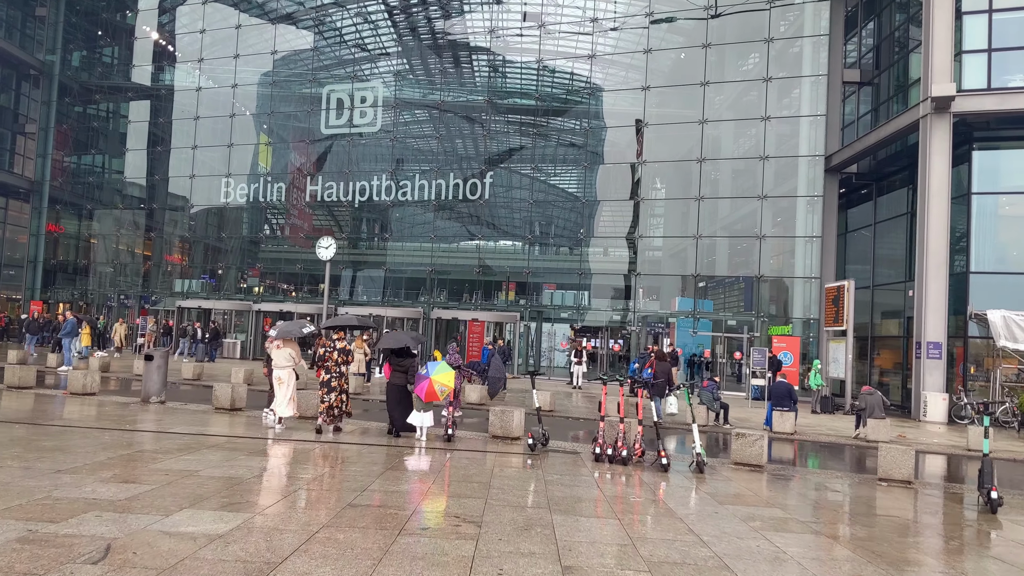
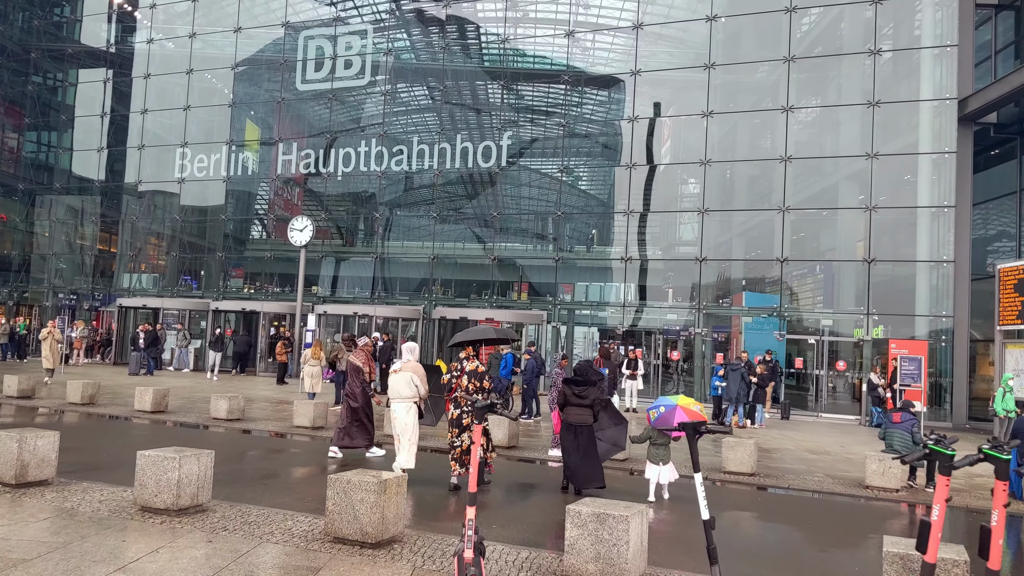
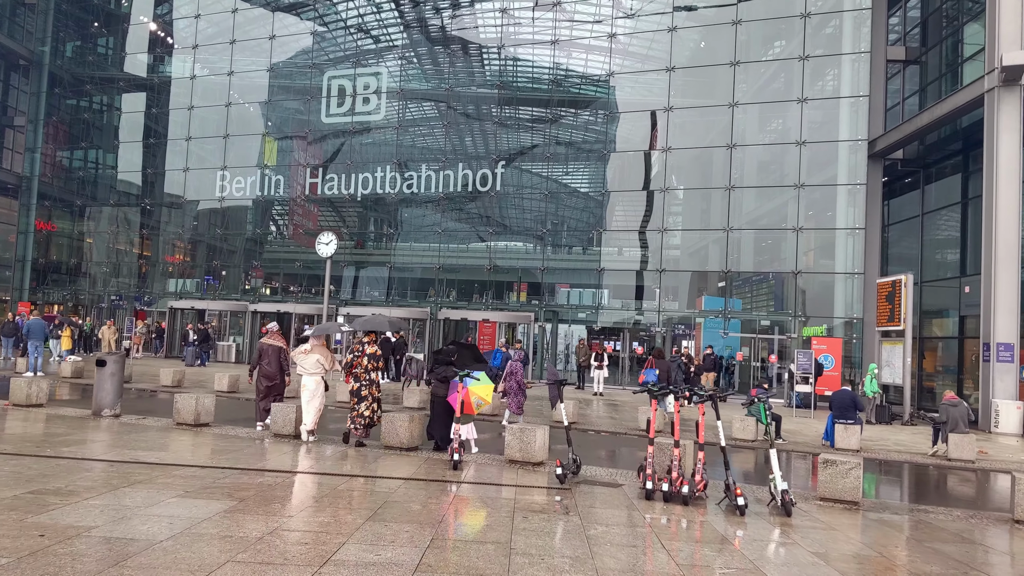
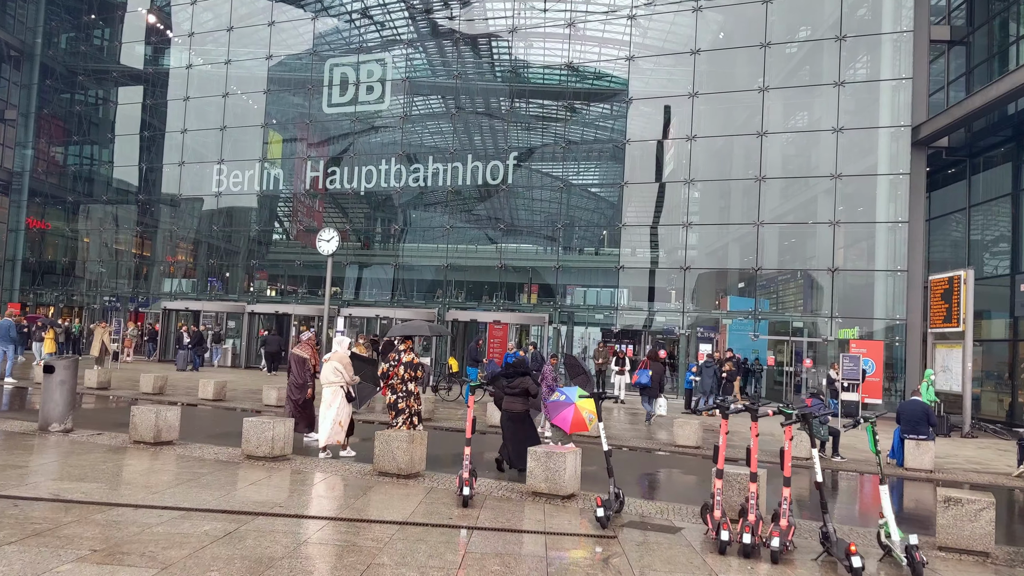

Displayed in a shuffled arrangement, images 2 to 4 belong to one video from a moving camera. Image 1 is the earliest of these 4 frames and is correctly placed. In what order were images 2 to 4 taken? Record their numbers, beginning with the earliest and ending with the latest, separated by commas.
3, 4, 2
